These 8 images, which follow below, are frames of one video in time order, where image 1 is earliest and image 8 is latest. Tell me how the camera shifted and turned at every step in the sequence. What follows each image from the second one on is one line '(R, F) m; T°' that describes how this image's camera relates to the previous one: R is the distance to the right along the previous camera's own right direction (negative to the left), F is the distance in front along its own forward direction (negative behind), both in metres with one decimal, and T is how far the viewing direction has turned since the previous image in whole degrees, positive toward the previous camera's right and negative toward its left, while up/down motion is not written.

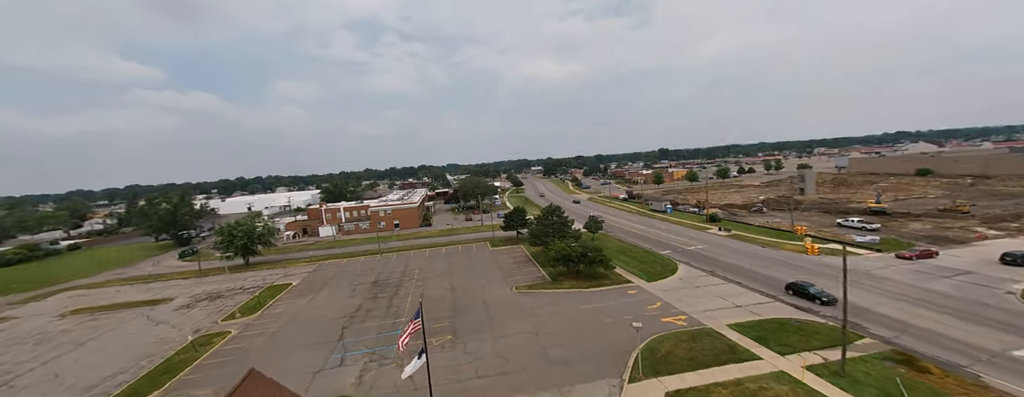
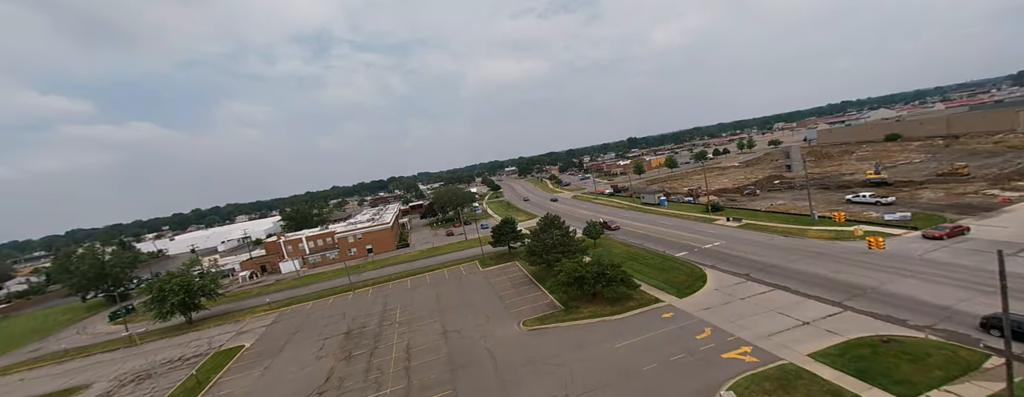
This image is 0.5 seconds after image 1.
(-1.3, +5.3) m; +4°
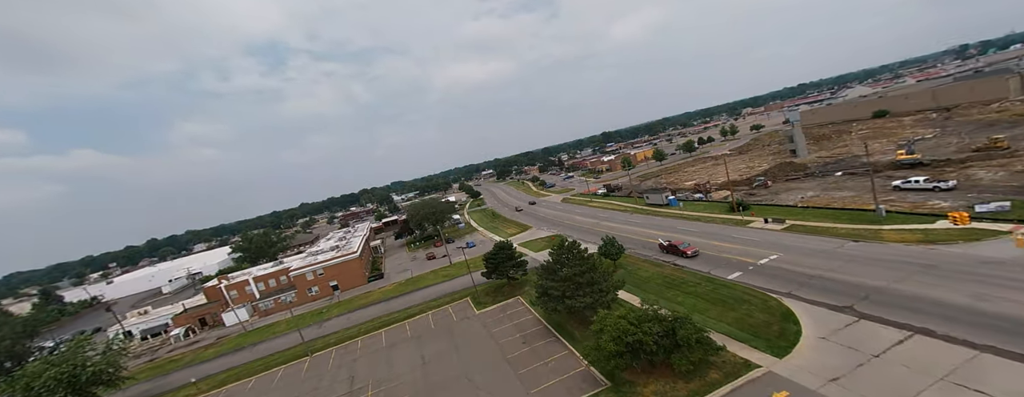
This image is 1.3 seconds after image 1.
(-1.5, +8.0) m; +4°
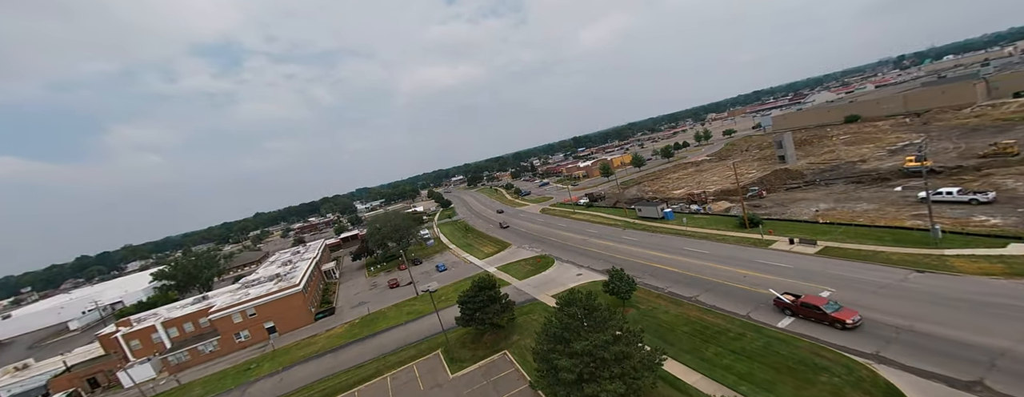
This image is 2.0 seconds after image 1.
(-0.8, +6.8) m; +5°
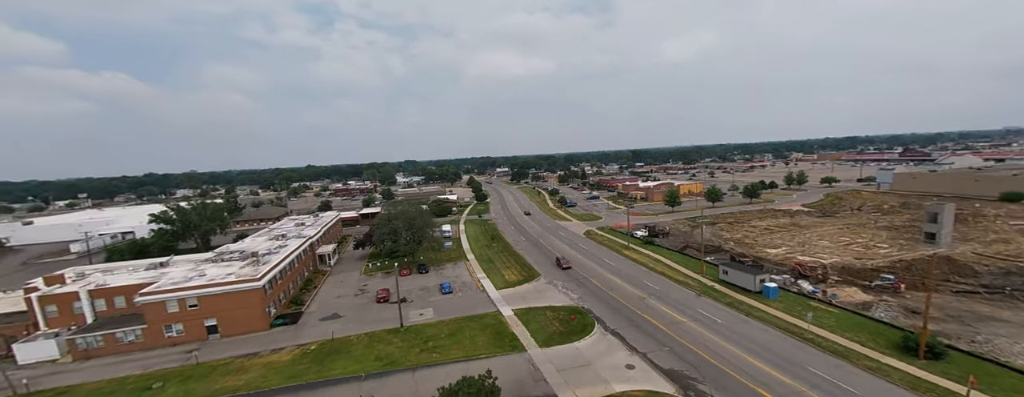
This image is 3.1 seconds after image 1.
(-0.3, +10.9) m; -6°
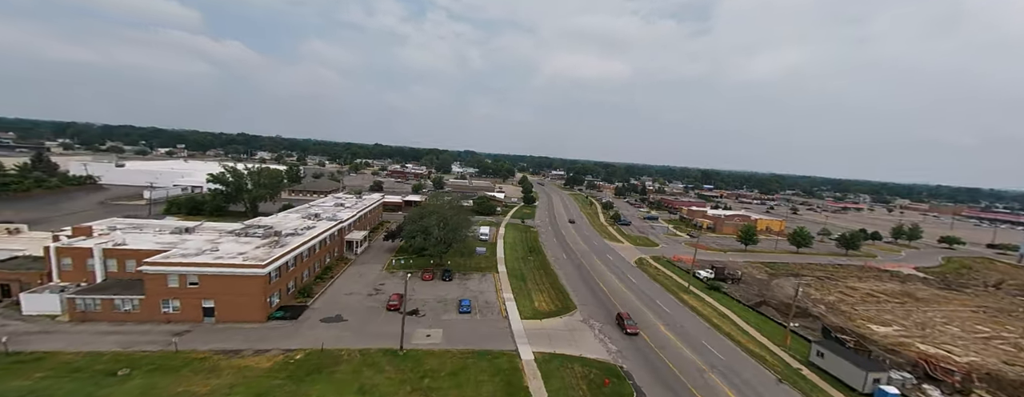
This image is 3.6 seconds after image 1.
(+0.6, +5.3) m; -8°
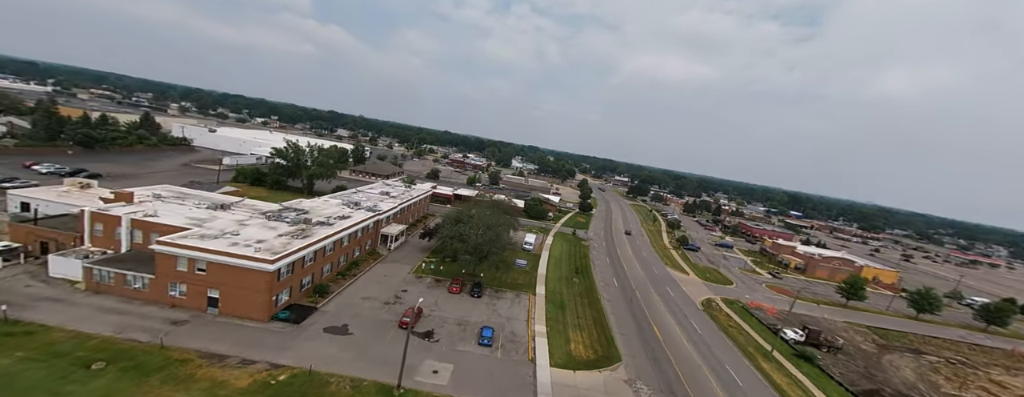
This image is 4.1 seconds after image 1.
(+0.8, +5.2) m; -9°
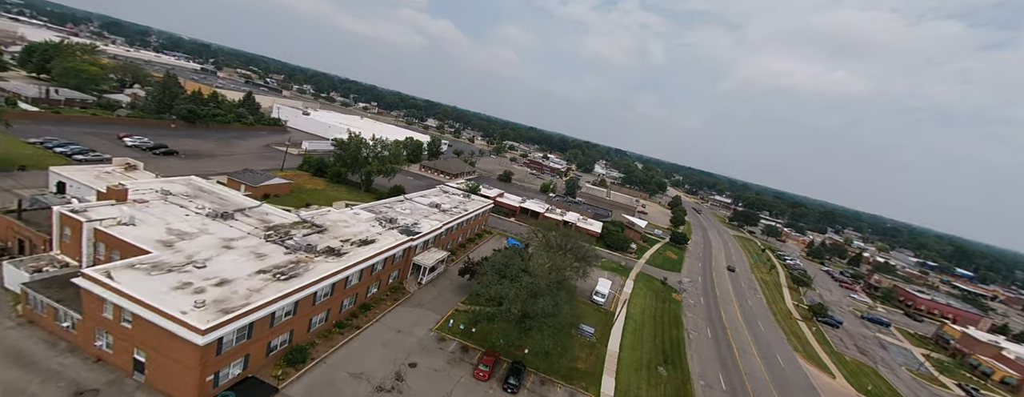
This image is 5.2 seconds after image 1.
(+0.3, +10.7) m; -12°
